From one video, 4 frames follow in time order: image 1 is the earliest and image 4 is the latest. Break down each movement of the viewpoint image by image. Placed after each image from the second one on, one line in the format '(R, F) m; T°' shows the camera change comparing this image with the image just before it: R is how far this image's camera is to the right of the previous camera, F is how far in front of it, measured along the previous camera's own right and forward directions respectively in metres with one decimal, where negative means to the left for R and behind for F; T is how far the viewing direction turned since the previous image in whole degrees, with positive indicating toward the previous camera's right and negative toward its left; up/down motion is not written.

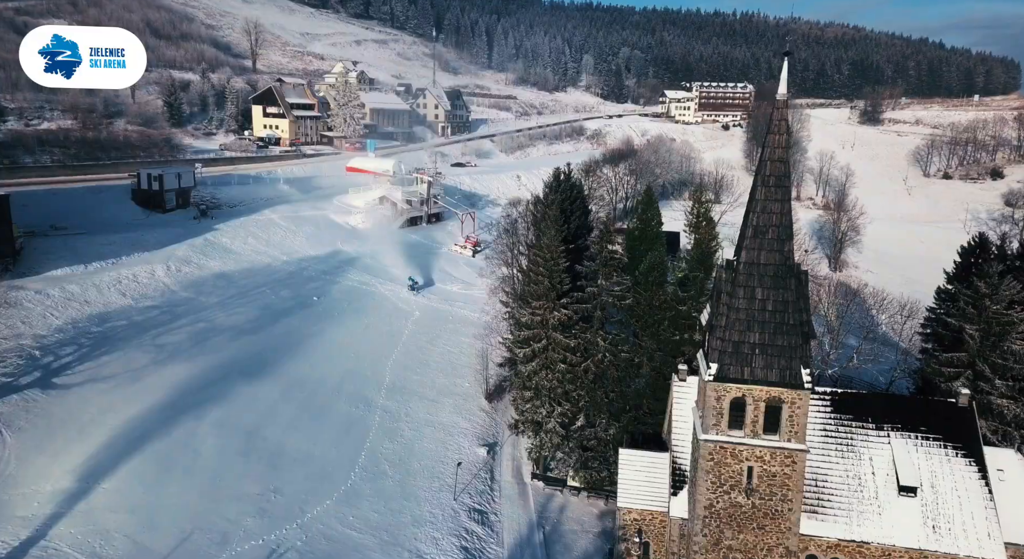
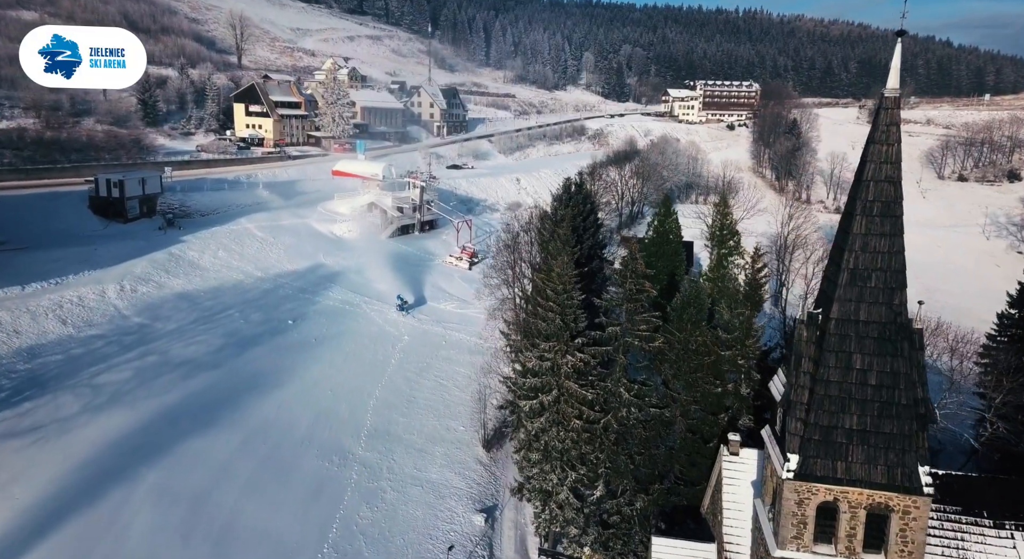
(-0.1, +3.4) m; 0°
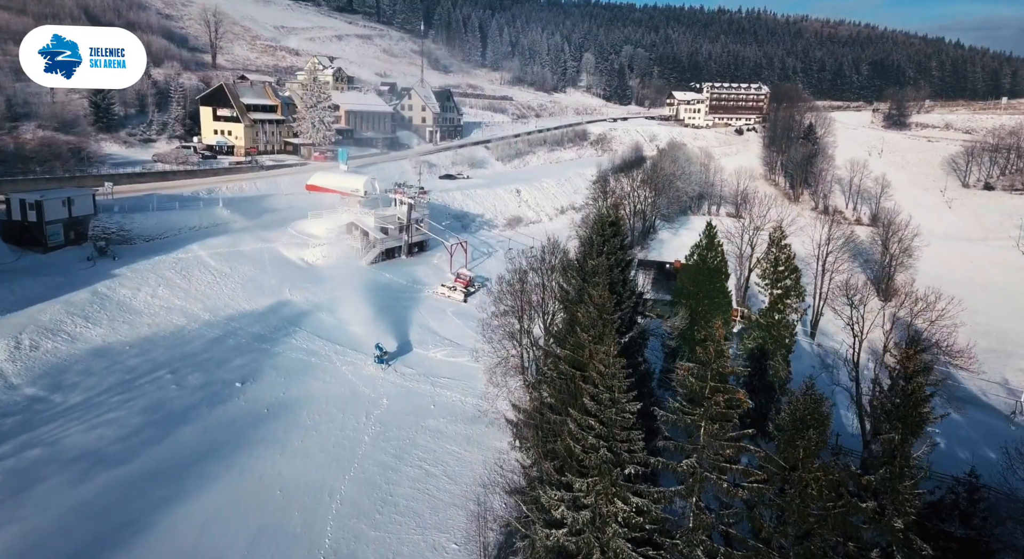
(-0.4, +5.4) m; 0°
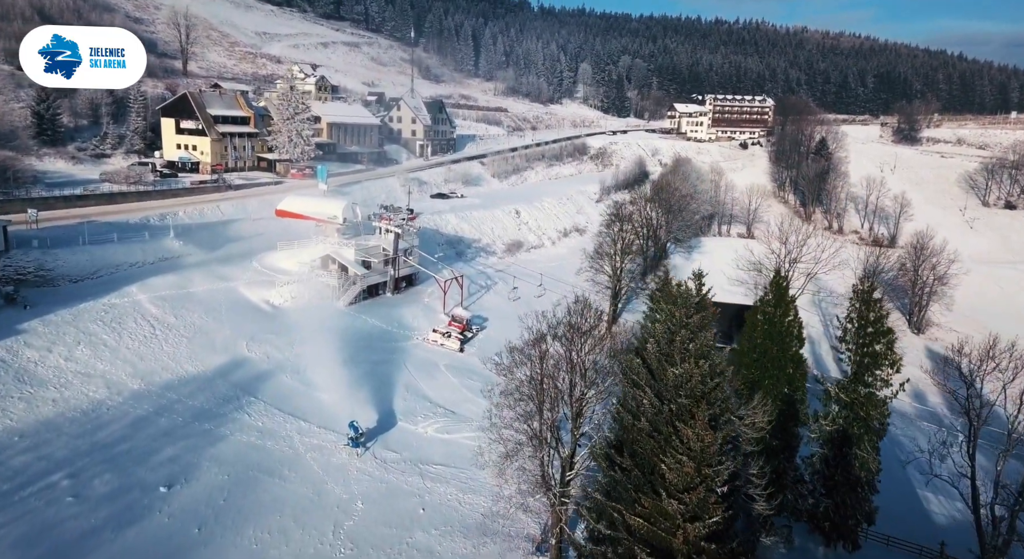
(-0.6, +4.9) m; +1°
